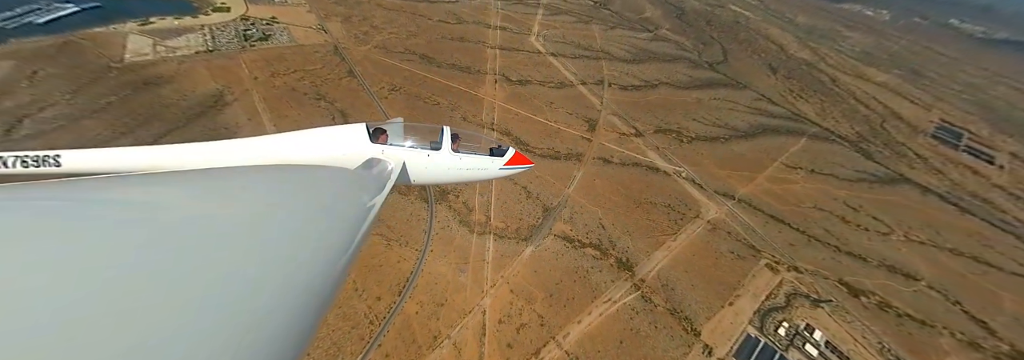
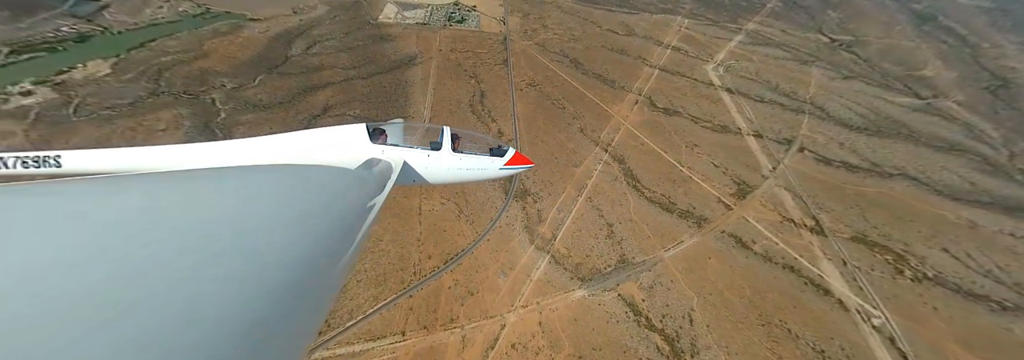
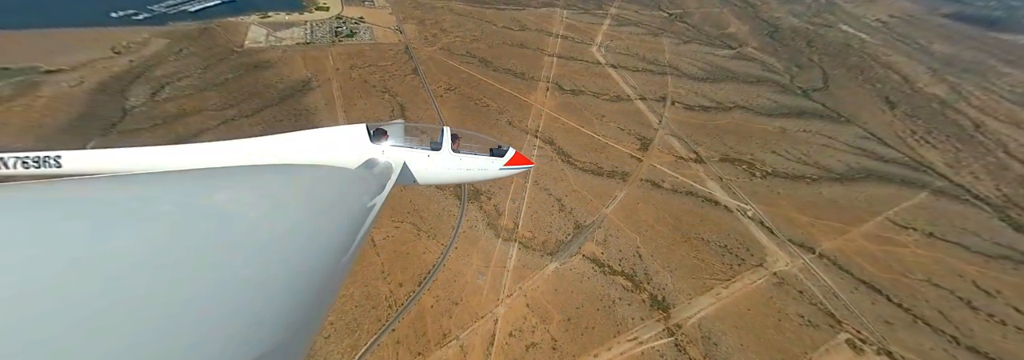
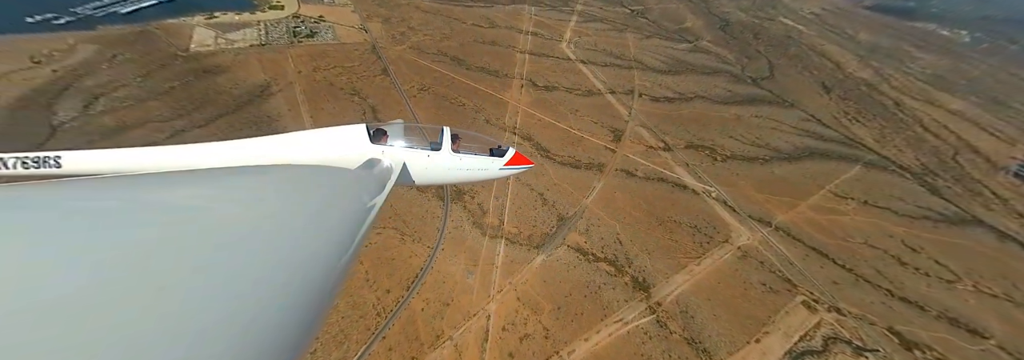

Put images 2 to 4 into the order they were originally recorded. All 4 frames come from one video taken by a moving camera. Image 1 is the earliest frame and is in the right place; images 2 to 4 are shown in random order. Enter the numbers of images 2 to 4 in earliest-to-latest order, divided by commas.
4, 3, 2
